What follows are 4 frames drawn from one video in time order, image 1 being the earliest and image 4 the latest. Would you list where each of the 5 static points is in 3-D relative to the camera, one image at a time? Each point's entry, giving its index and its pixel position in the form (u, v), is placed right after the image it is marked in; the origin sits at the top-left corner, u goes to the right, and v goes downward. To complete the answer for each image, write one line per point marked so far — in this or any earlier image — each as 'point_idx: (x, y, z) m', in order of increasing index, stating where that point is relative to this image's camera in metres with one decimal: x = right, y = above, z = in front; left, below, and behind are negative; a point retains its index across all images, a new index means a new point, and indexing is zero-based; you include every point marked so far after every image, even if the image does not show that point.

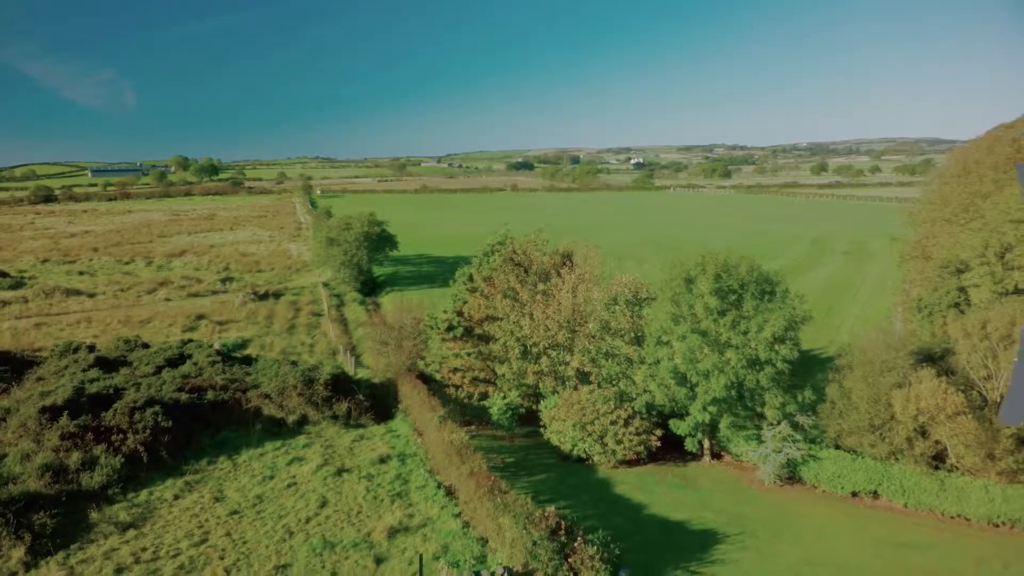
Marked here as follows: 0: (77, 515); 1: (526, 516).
0: (-14.2, -7.4, +18.9) m
1: (+0.4, -6.6, +16.8) m
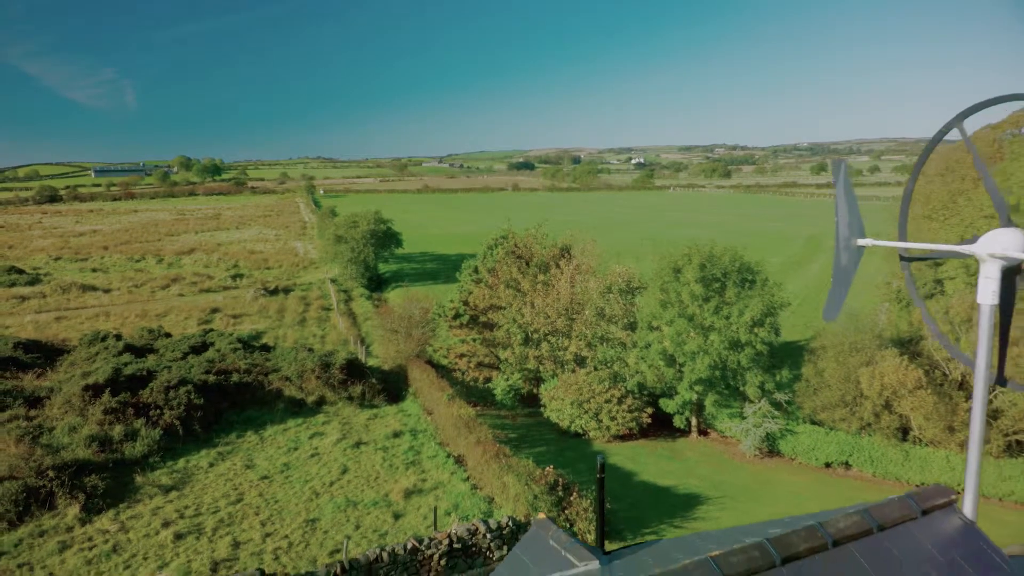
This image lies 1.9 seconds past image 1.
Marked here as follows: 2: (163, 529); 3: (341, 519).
0: (-14.1, -6.9, +21.0) m
1: (+0.5, -6.1, +18.9) m
2: (-11.0, -7.6, +18.4) m
3: (-5.5, -7.5, +18.8) m
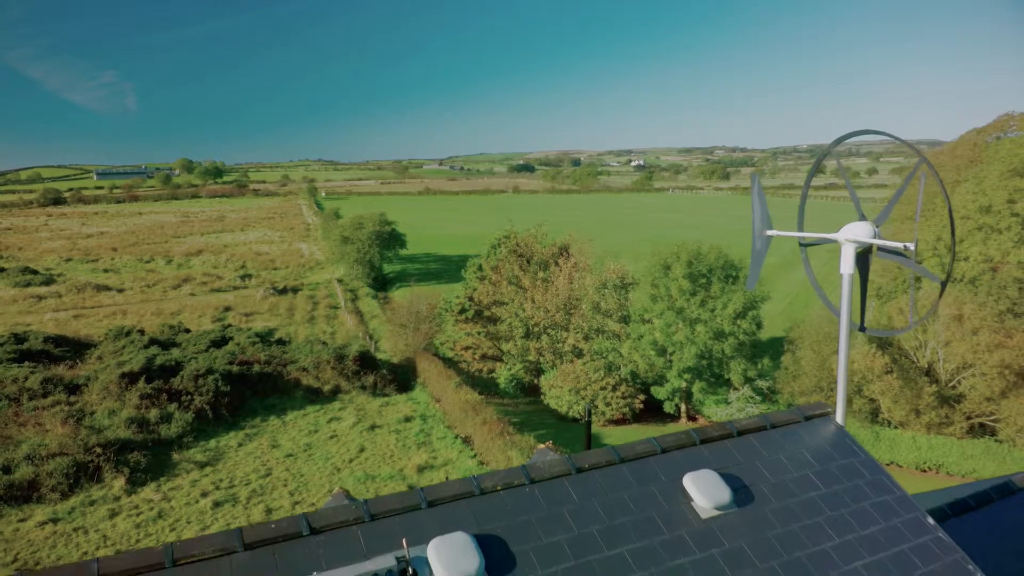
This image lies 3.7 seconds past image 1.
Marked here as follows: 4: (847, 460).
0: (-13.9, -6.7, +23.1) m
1: (+0.6, -5.9, +20.9) m
2: (-10.9, -7.4, +20.5) m
3: (-5.4, -7.3, +20.9) m
4: (+3.8, -1.9, +6.6) m
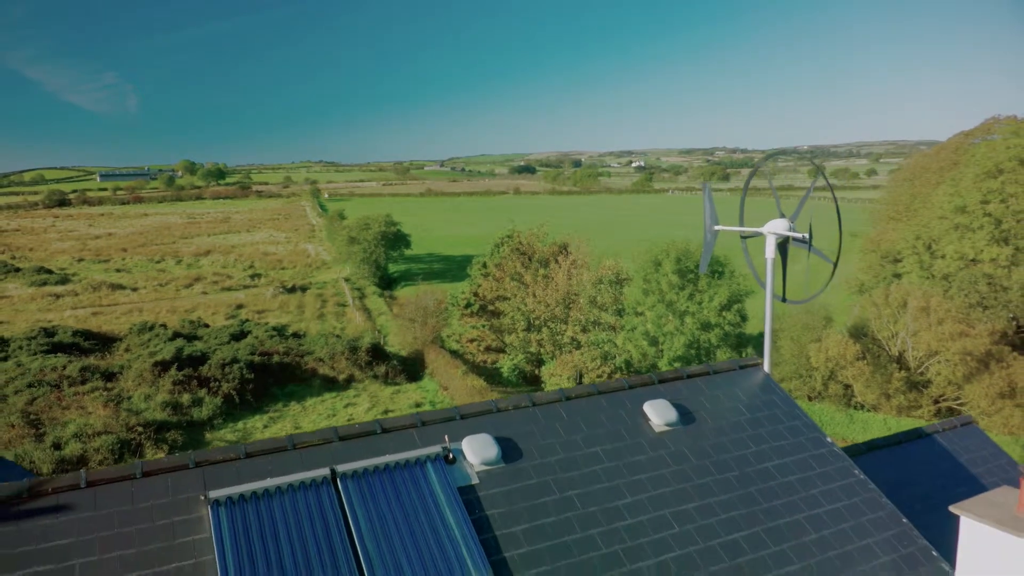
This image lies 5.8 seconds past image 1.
0: (-13.8, -6.5, +25.3) m
1: (+0.8, -5.6, +23.1) m
2: (-10.8, -7.2, +22.7) m
3: (-5.3, -7.0, +23.1) m
4: (+3.9, -1.7, +8.8) m
